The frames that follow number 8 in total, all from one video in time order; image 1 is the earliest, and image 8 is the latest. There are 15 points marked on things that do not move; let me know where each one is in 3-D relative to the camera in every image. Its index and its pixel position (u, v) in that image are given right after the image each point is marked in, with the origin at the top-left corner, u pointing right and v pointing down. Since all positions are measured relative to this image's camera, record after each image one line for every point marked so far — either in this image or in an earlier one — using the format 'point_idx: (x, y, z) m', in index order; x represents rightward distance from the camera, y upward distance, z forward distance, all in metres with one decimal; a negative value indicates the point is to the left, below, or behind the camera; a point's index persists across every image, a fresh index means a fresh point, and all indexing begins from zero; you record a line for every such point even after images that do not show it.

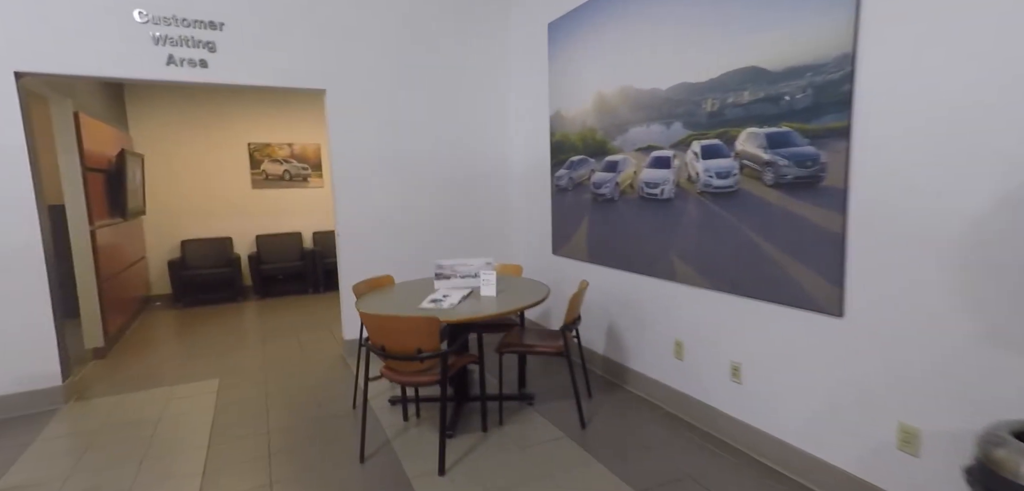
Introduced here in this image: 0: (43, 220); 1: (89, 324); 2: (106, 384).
0: (-3.1, +0.2, +3.5) m
1: (-3.7, -0.7, +4.7) m
2: (-3.0, -1.0, +4.0) m
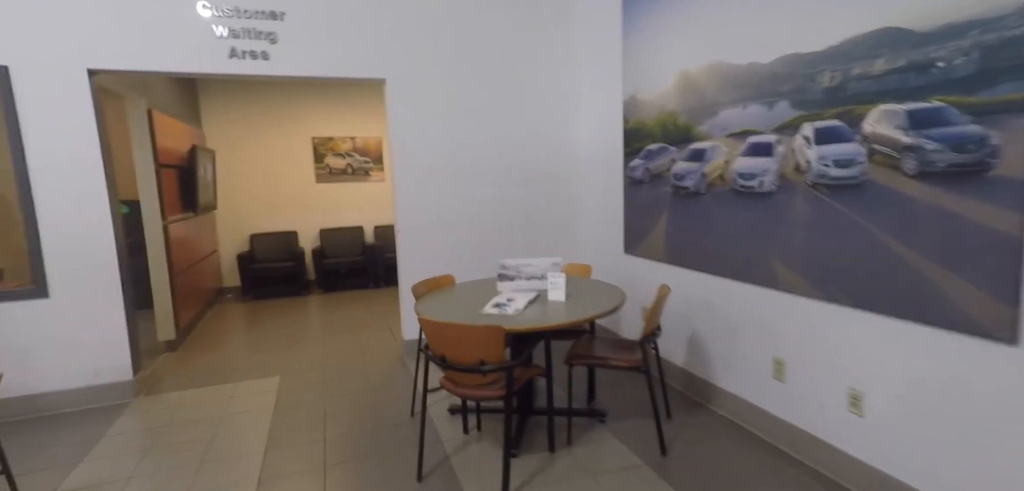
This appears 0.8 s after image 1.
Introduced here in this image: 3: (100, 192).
0: (-2.6, +0.2, +3.6) m
1: (-3.1, -0.6, +4.8) m
2: (-2.5, -1.0, +4.0) m
3: (-2.7, +0.3, +3.5) m
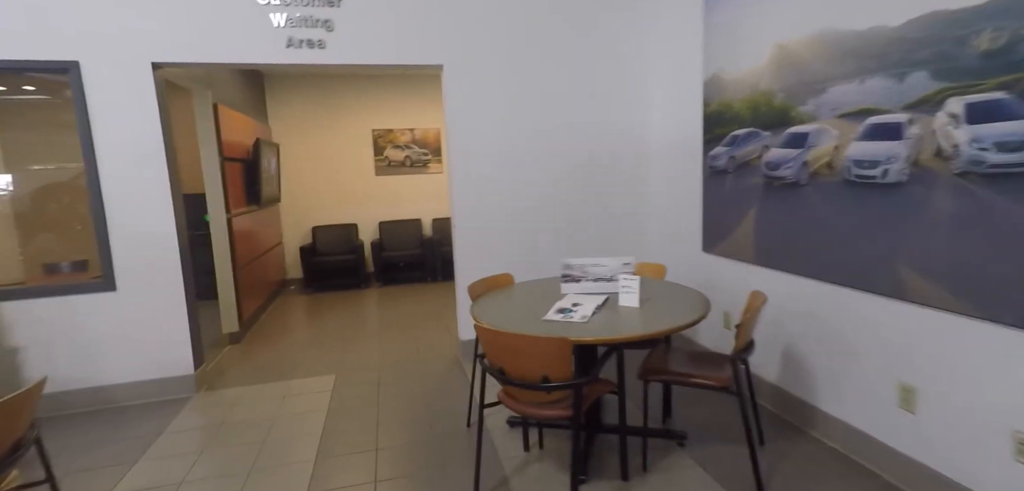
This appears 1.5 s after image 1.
0: (-2.2, +0.2, +3.6) m
1: (-2.6, -0.6, +4.8) m
2: (-2.1, -0.9, +4.0) m
3: (-2.3, +0.4, +3.5) m
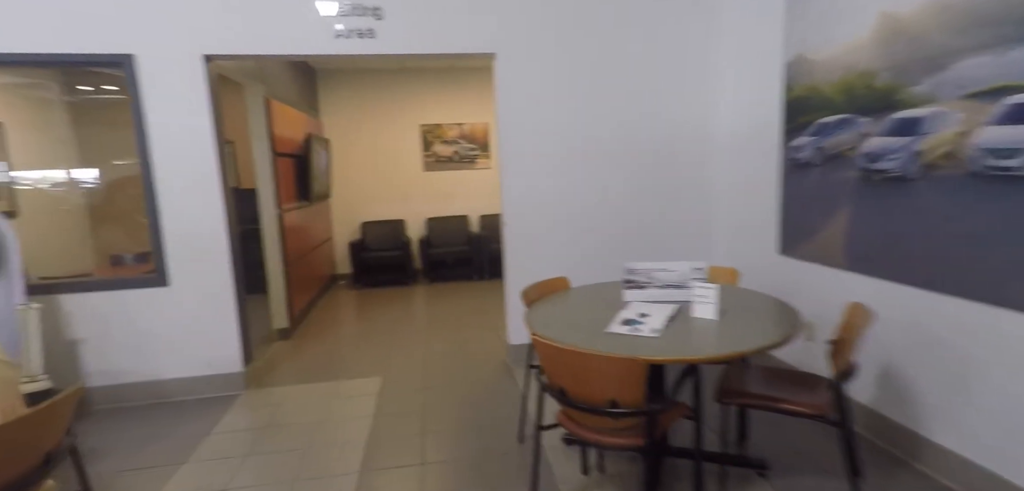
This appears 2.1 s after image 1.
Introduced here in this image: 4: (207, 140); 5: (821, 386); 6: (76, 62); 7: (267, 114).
0: (-1.9, +0.3, +3.5) m
1: (-2.1, -0.5, +4.8) m
2: (-1.7, -0.9, +4.0) m
3: (-1.9, +0.4, +3.5) m
4: (-1.9, +0.7, +3.4) m
5: (+1.1, -0.5, +1.9) m
6: (-2.6, +1.1, +3.2) m
7: (-2.1, +1.2, +4.7) m
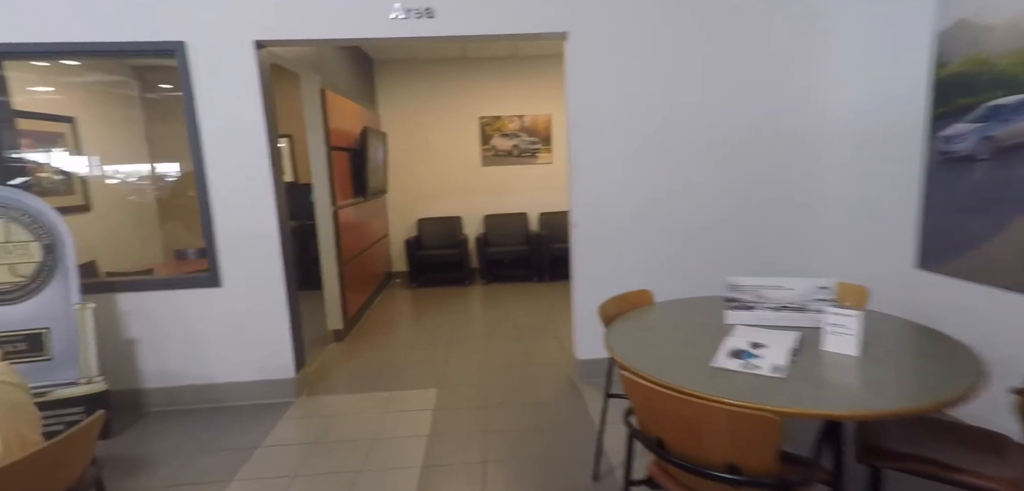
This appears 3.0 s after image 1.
0: (-1.5, +0.3, +3.4) m
1: (-1.6, -0.5, +4.7) m
2: (-1.2, -0.9, +3.8) m
3: (-1.5, +0.4, +3.3) m
4: (-1.5, +0.7, +3.2) m
5: (+1.3, -0.6, +1.4) m
6: (-2.2, +1.1, +3.1) m
7: (-1.6, +1.2, +4.5) m
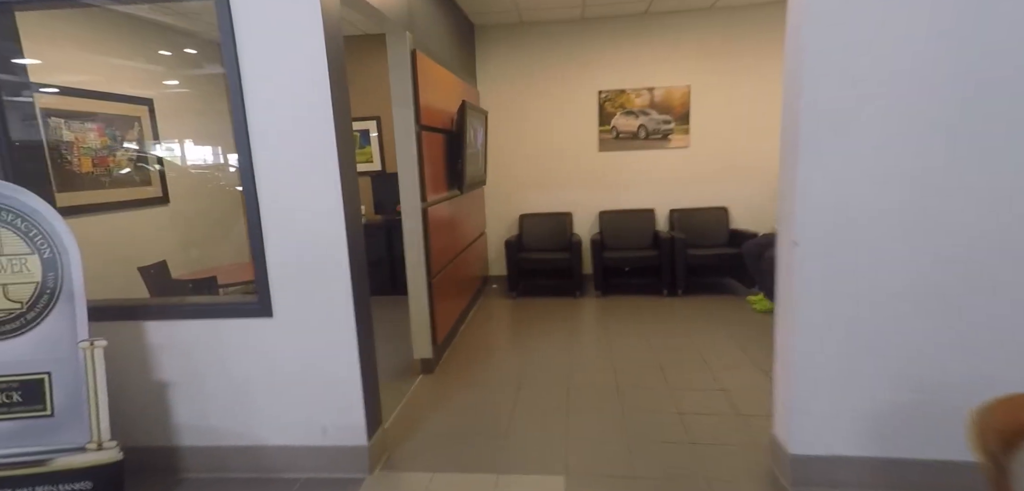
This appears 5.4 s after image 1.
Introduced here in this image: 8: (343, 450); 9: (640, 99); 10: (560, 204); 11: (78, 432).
0: (-0.7, +0.2, +2.4) m
1: (-0.7, -0.6, +3.8) m
2: (-0.5, -1.0, +2.8) m
3: (-0.8, +0.3, +2.3) m
4: (-0.8, +0.6, +2.3) m
5: (+1.7, -0.7, +0.1) m
6: (-1.5, +1.0, +2.3) m
7: (-0.7, +1.1, +3.5) m
8: (-0.8, -0.9, +2.5) m
9: (+1.3, +1.5, +5.5) m
10: (+0.5, +0.4, +5.8) m
11: (-2.0, -0.8, +2.4) m
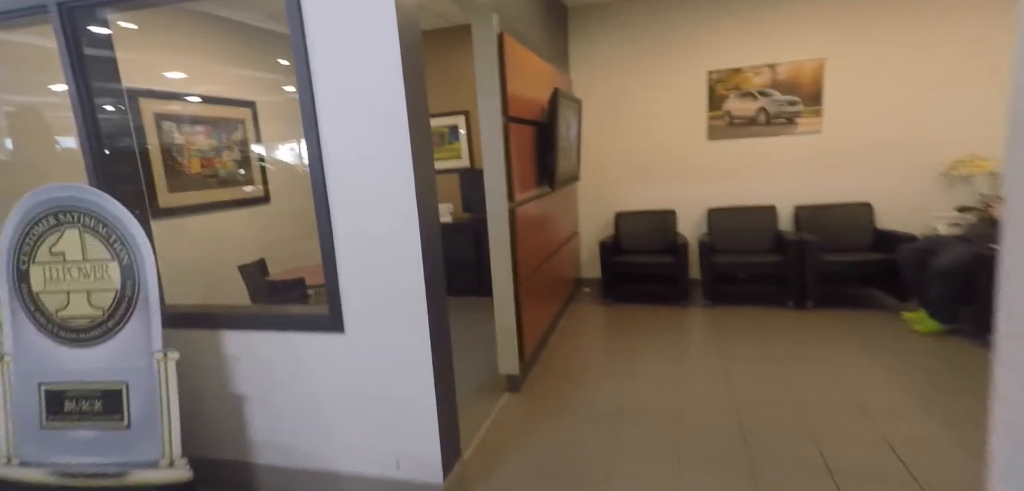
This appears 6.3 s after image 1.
0: (-0.3, +0.2, +2.1) m
1: (-0.1, -0.6, +3.4) m
2: (0.0, -1.0, +2.5) m
3: (-0.4, +0.3, +2.0) m
4: (-0.4, +0.6, +2.0) m
5: (+1.7, -0.8, -0.6) m
6: (-1.1, +1.0, +2.1) m
7: (-0.1, +1.1, +3.2) m
8: (-0.4, -1.0, +2.2) m
9: (+2.2, +1.5, +4.8) m
10: (+1.4, +0.4, +5.2) m
11: (-1.6, -0.9, +2.3) m
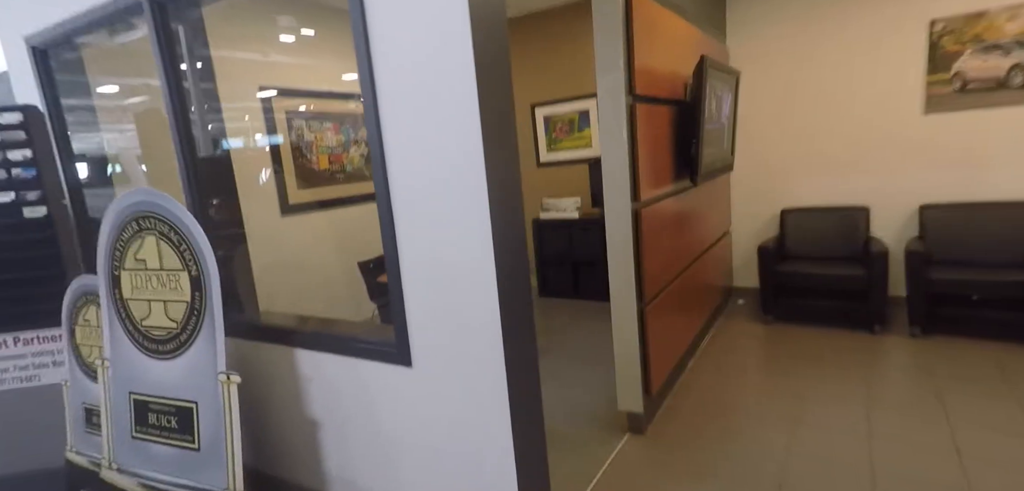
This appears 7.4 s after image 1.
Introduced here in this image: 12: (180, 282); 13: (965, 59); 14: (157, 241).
0: (0.0, +0.1, +1.6) m
1: (+0.6, -0.6, +2.8) m
2: (+0.4, -1.1, +1.9) m
3: (-0.1, +0.2, +1.5) m
4: (-0.2, +0.5, +1.5) m
5: (+1.2, -1.0, -1.5) m
6: (-0.8, +1.0, +1.7) m
7: (+0.5, +1.0, +2.5) m
8: (-0.1, -1.0, +1.7) m
9: (+3.1, +1.4, +3.4) m
10: (+2.5, +0.4, +4.1) m
11: (-1.2, -0.9, +2.1) m
12: (-1.3, -0.1, +2.2) m
13: (+2.9, +1.2, +3.6) m
14: (-1.5, 0.0, +2.2) m
